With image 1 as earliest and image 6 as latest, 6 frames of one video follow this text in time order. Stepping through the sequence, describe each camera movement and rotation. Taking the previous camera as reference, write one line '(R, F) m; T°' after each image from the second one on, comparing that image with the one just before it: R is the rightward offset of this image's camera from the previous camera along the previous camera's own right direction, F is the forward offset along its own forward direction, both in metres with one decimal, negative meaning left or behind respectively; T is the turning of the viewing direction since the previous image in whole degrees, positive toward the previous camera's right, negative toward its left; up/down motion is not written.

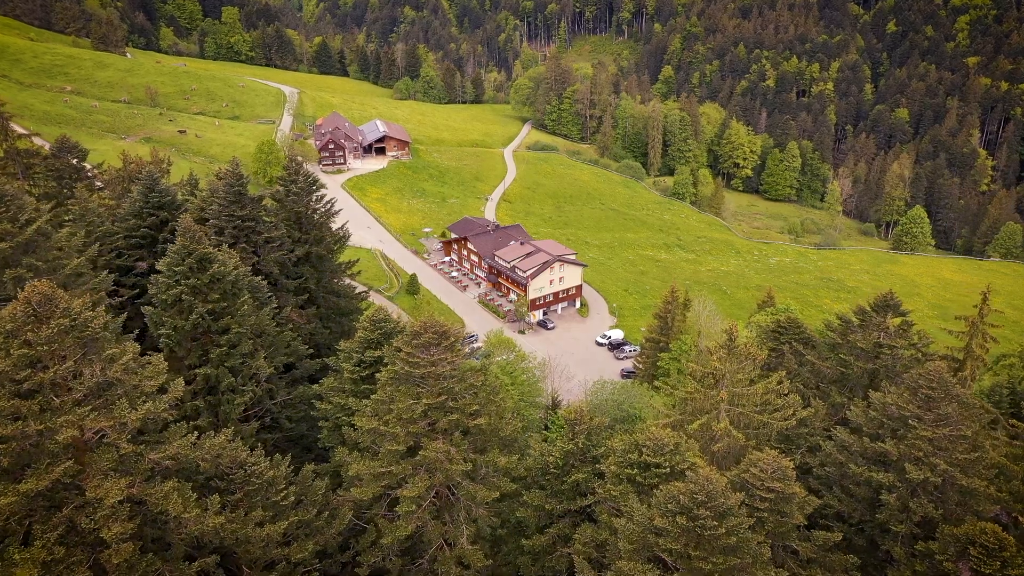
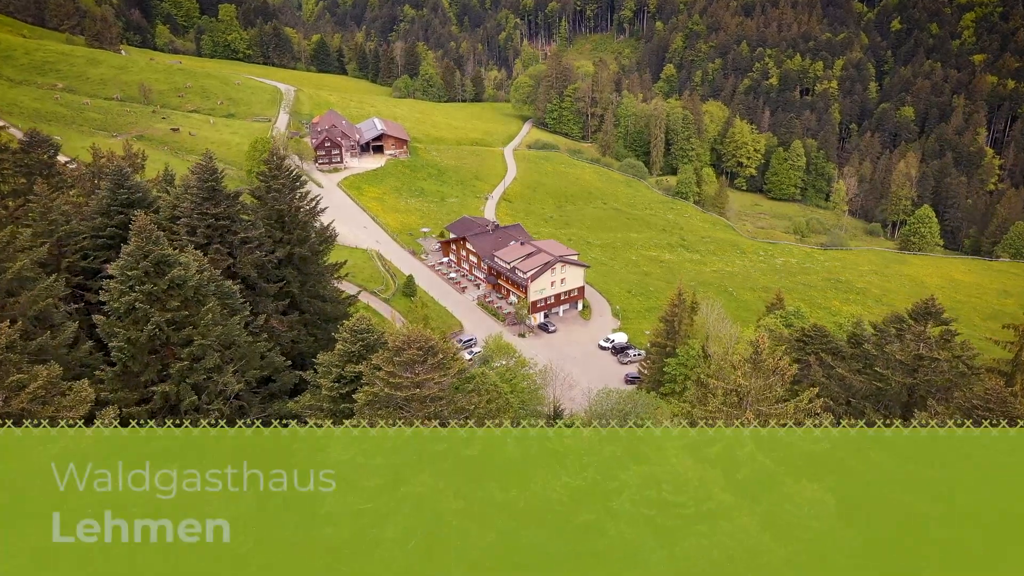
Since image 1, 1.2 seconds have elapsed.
(+0.1, +2.2) m; 0°
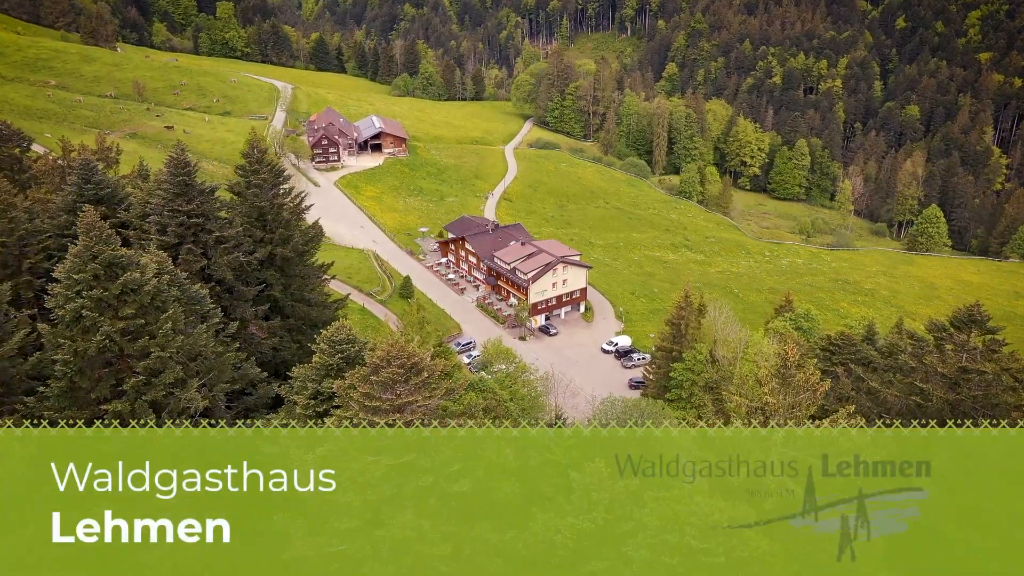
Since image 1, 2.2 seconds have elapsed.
(+0.1, +1.9) m; 0°
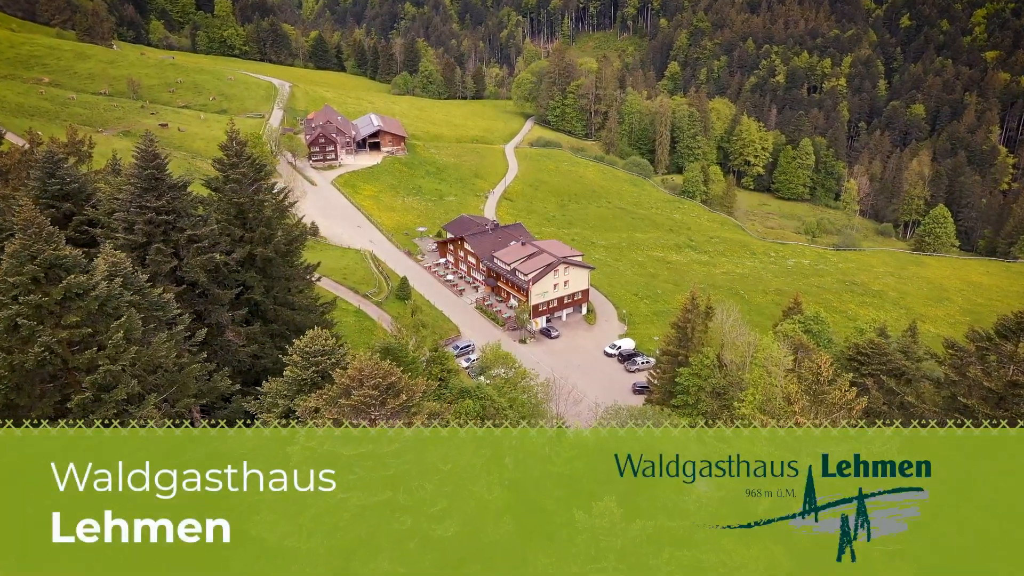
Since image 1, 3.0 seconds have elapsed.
(+0.1, +1.8) m; 0°
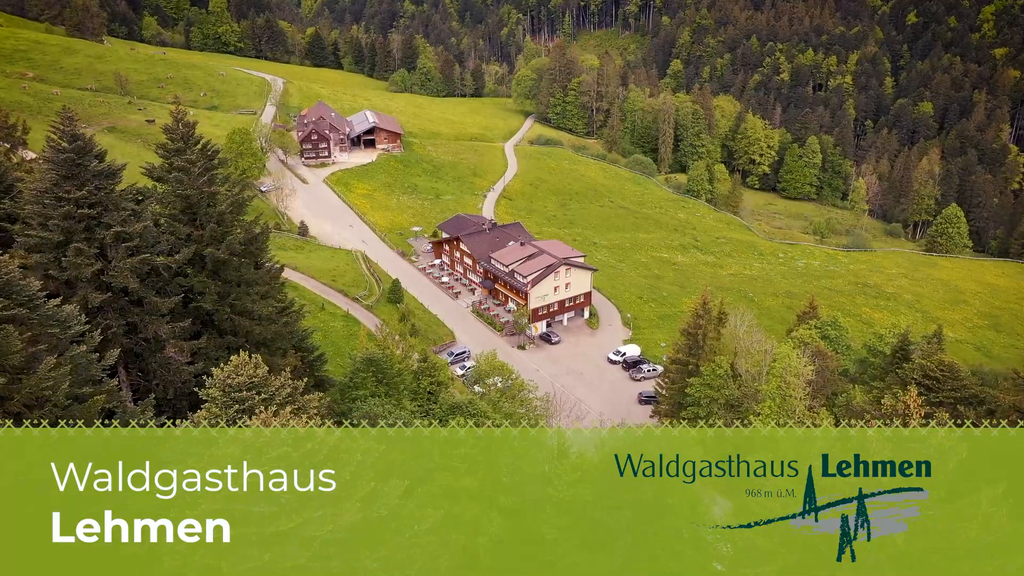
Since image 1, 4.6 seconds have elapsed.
(+0.2, +3.3) m; 0°
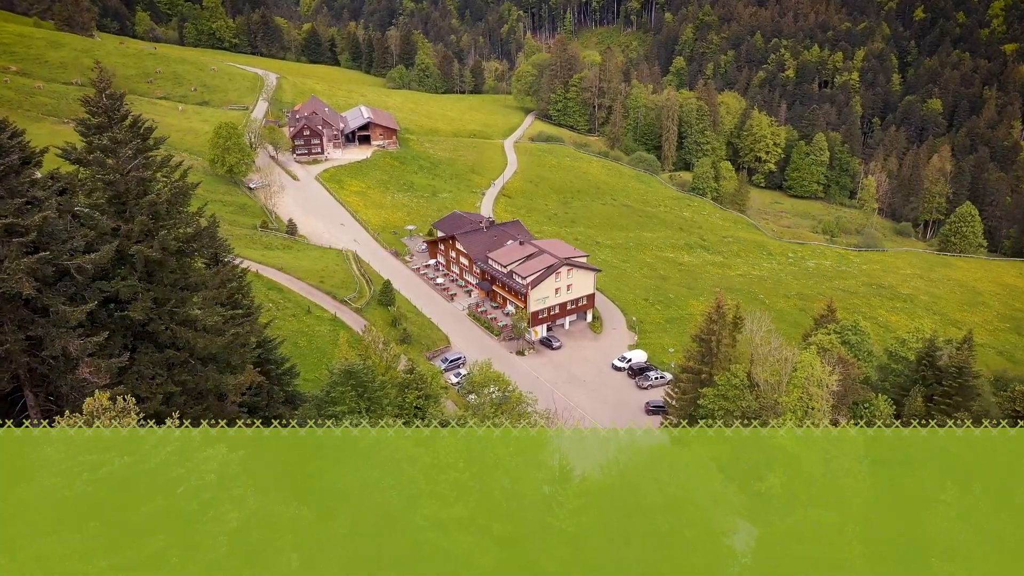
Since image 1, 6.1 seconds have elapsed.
(+0.2, +3.4) m; 0°
